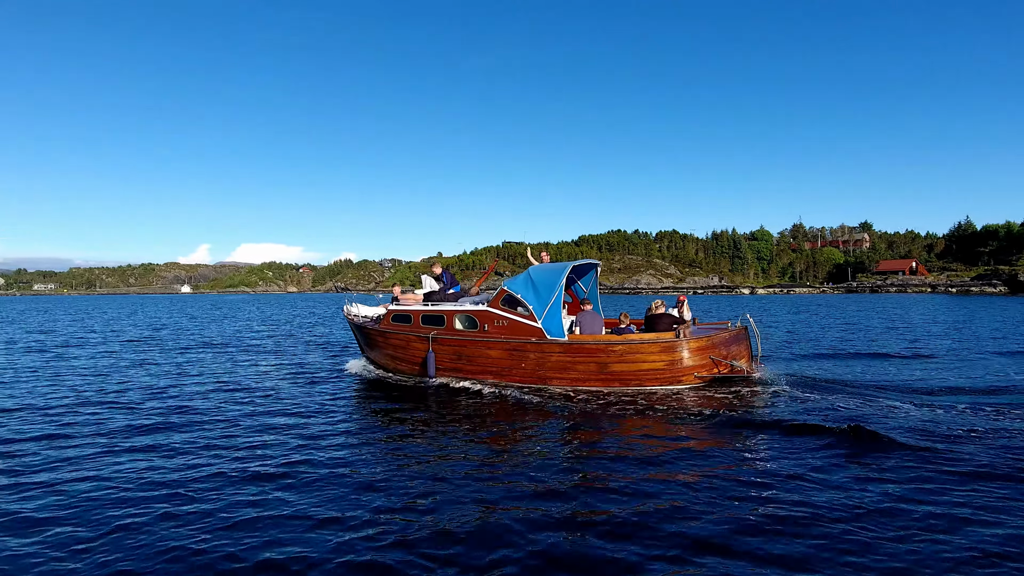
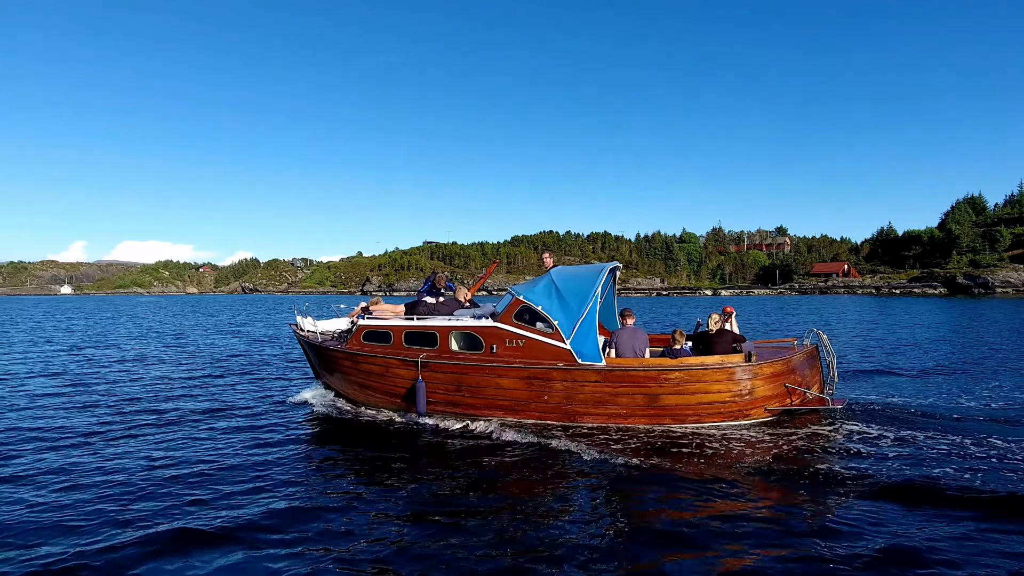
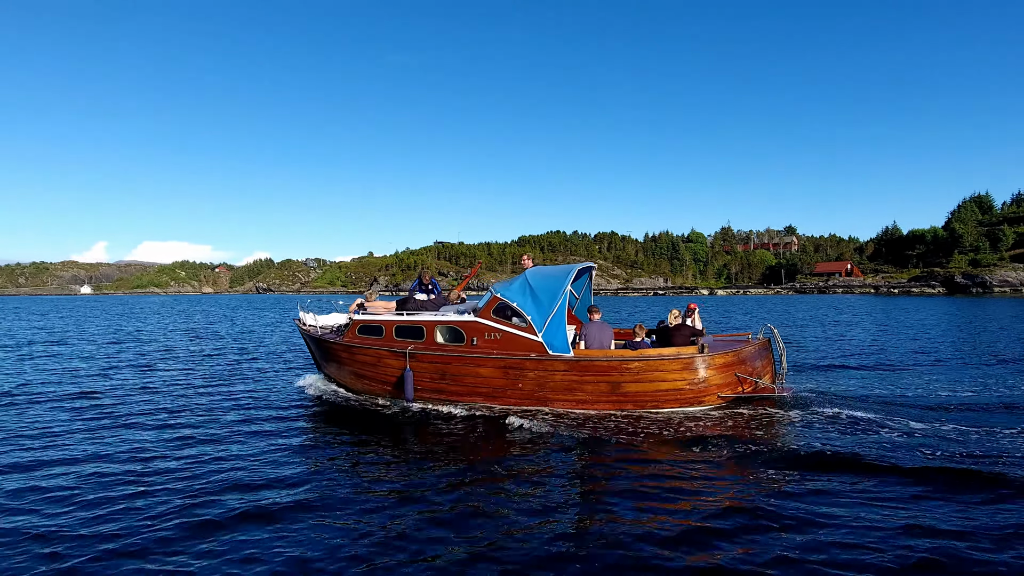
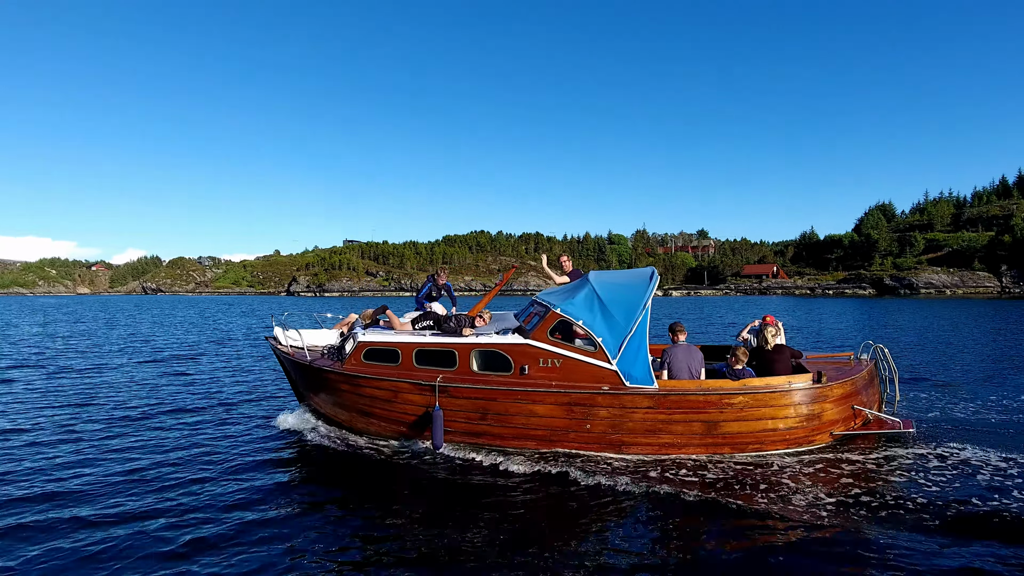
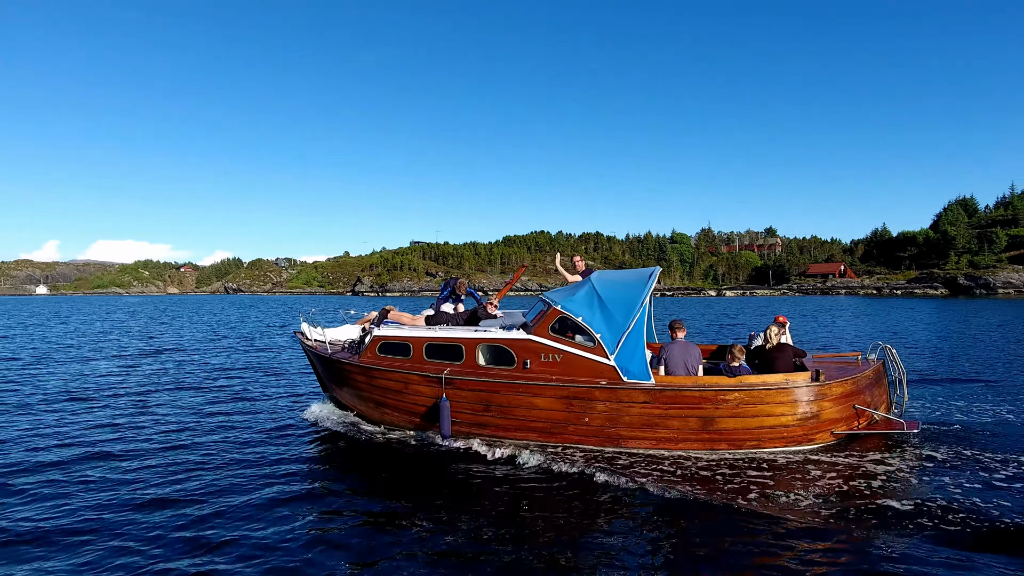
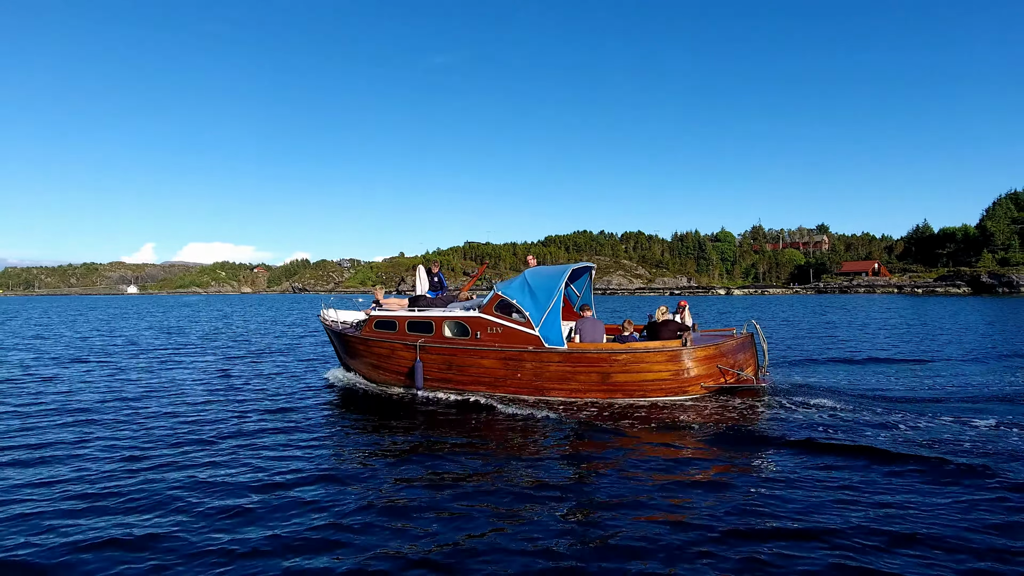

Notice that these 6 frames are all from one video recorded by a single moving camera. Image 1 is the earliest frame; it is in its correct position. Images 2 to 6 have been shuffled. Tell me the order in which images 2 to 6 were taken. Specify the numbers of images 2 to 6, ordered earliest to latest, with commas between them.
6, 3, 2, 5, 4
